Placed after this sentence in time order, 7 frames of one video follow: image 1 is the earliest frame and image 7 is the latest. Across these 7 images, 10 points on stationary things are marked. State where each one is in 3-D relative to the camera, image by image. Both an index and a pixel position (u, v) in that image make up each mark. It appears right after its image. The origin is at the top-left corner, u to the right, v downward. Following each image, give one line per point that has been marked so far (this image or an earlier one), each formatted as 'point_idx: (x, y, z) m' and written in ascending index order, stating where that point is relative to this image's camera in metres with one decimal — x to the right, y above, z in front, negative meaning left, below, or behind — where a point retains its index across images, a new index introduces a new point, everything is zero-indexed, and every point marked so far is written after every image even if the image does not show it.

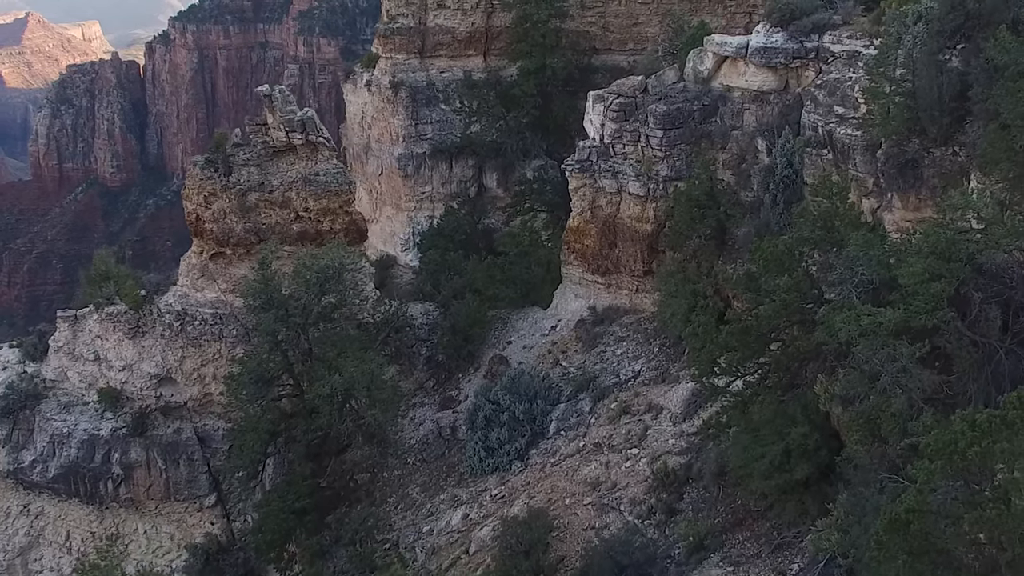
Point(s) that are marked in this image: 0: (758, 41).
0: (+2.4, +2.4, +16.2) m
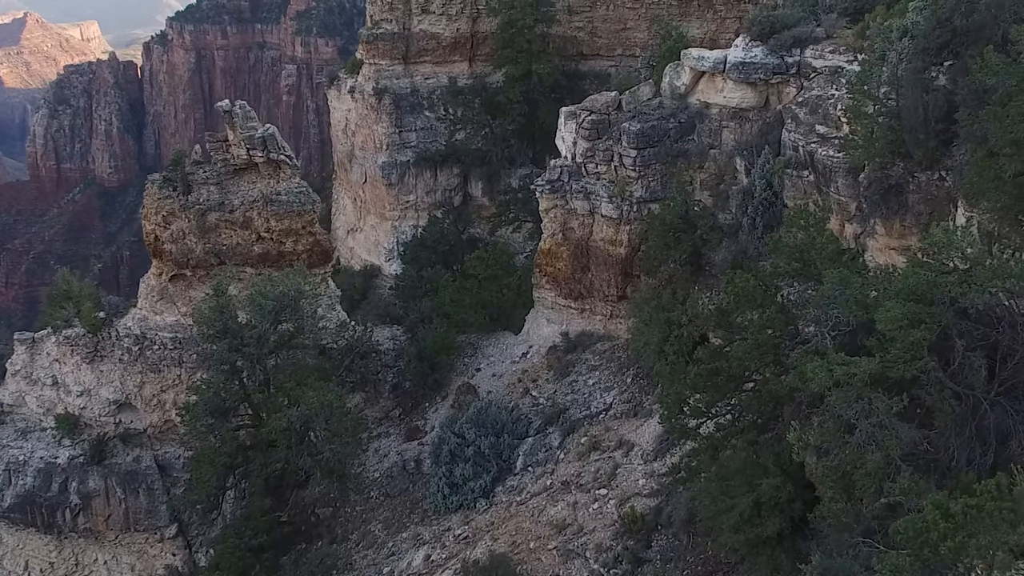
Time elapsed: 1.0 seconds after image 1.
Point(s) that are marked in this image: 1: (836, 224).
0: (+2.1, +2.1, +15.5) m
1: (+2.7, +0.6, +14.1) m
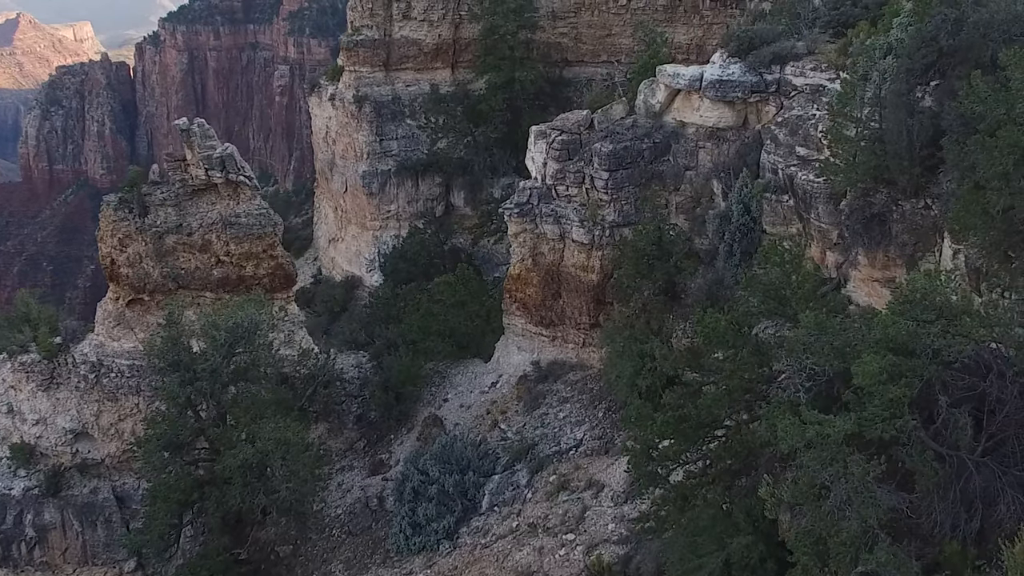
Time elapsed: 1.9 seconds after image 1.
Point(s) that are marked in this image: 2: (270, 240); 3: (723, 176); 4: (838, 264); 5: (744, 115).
0: (+1.8, +1.9, +14.7) m
1: (+2.4, +0.3, +13.4) m
2: (-2.6, +0.5, +17.7) m
3: (+1.9, +1.0, +14.7) m
4: (+2.5, +0.2, +13.0) m
5: (+2.0, +1.5, +14.7) m
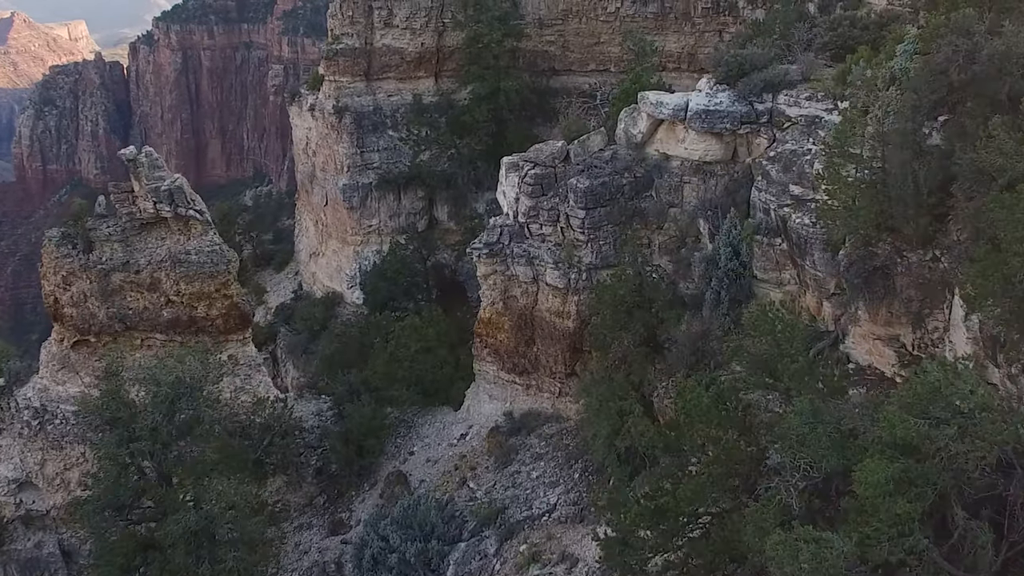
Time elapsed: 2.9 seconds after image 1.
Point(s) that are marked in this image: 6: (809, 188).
0: (+1.5, +1.5, +13.5) m
1: (+2.2, -0.1, +12.2) m
2: (-2.8, +0.1, +16.4) m
3: (+1.6, +0.6, +13.4) m
4: (+2.3, -0.2, +11.8) m
5: (+1.8, +1.1, +13.5) m
6: (+2.2, +0.7, +12.3) m
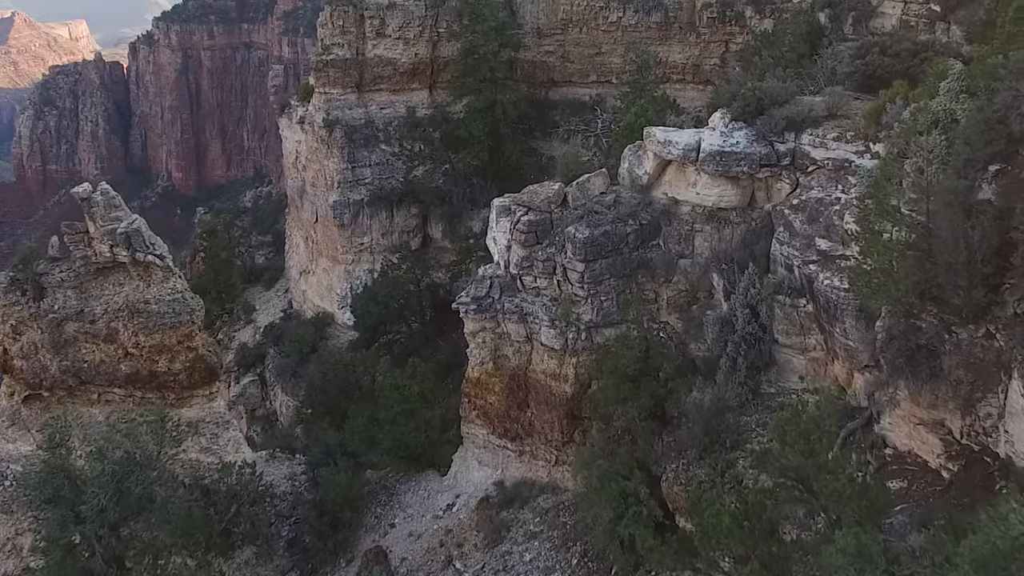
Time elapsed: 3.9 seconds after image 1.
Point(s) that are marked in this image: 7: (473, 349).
0: (+1.4, +1.1, +12.1) m
1: (+2.1, -0.5, +10.7) m
2: (-2.9, -0.3, +15.0) m
3: (+1.5, +0.1, +12.0) m
4: (+2.2, -0.6, +10.3) m
5: (+1.7, +0.7, +12.0) m
6: (+2.1, +0.3, +10.8) m
7: (-0.3, -0.5, +13.6) m
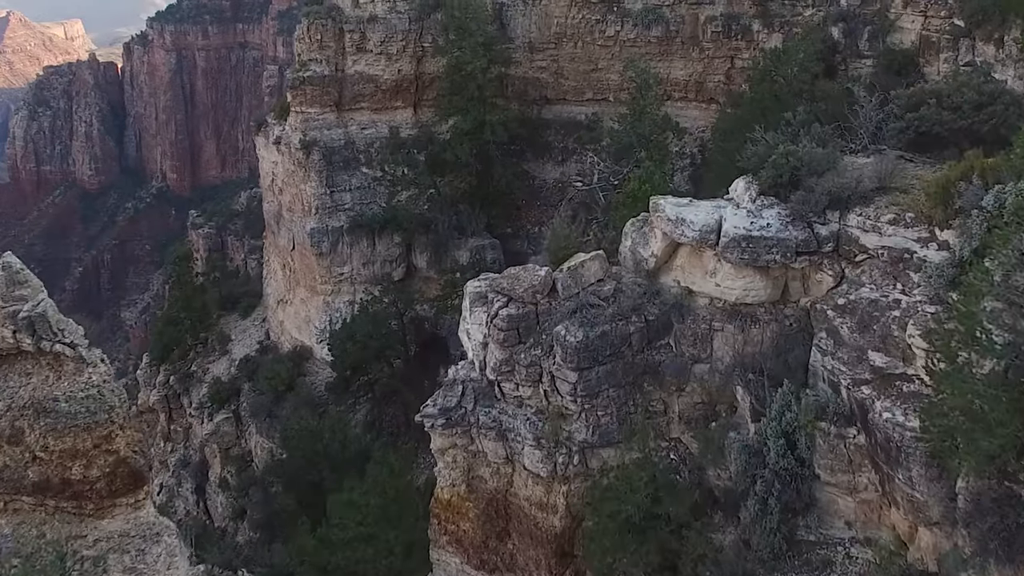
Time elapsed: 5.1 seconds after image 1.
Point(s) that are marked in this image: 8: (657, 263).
0: (+1.3, +0.4, +9.7) m
1: (+2.0, -1.2, +8.4) m
2: (-3.0, -1.0, +12.6) m
3: (+1.4, -0.5, +9.6) m
4: (+2.1, -1.3, +8.0) m
5: (+1.6, 0.0, +9.7) m
6: (+2.0, -0.4, +8.5) m
7: (-0.5, -1.1, +11.2) m
8: (+0.9, +0.2, +10.5) m
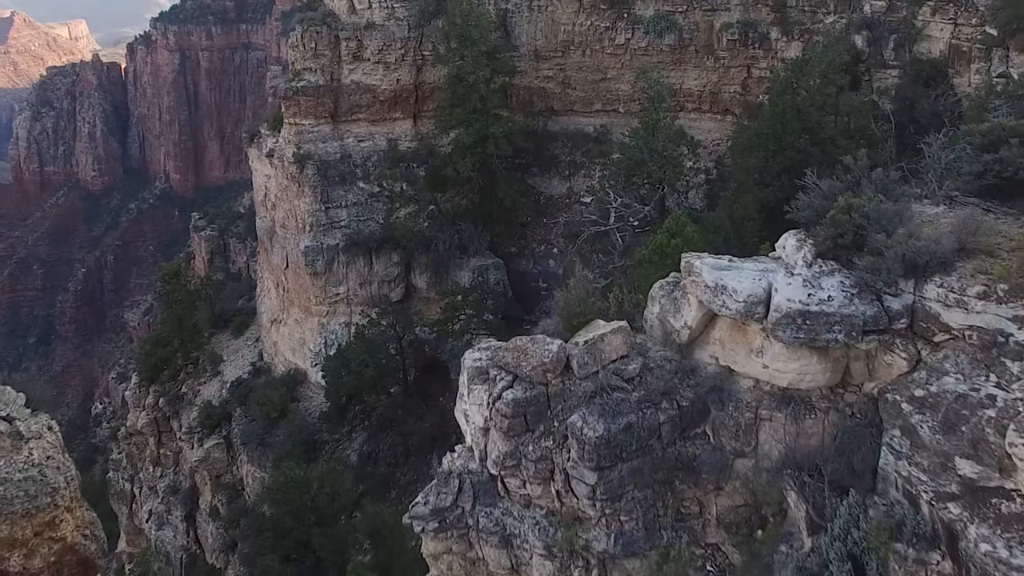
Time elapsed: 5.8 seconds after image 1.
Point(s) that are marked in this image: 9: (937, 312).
0: (+1.3, 0.0, +8.1) m
1: (+2.0, -1.6, +6.8) m
2: (-3.0, -1.4, +11.0) m
3: (+1.4, -0.9, +8.0) m
4: (+2.1, -1.7, +6.4) m
5: (+1.6, -0.4, +8.1) m
6: (+2.0, -0.8, +6.8) m
7: (-0.4, -1.5, +9.6) m
8: (+0.9, -0.2, +8.9) m
9: (+1.9, -0.1, +7.6) m
